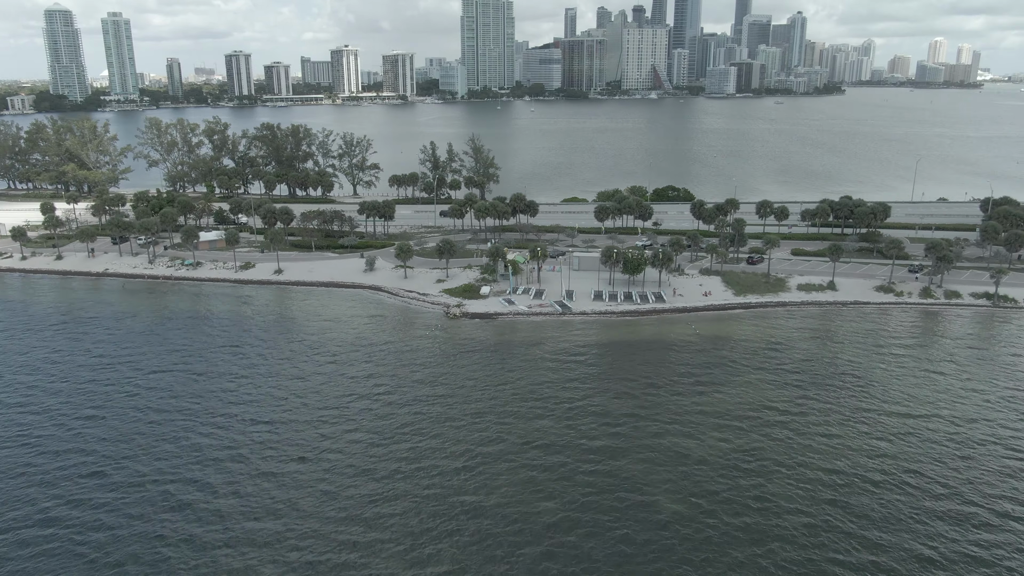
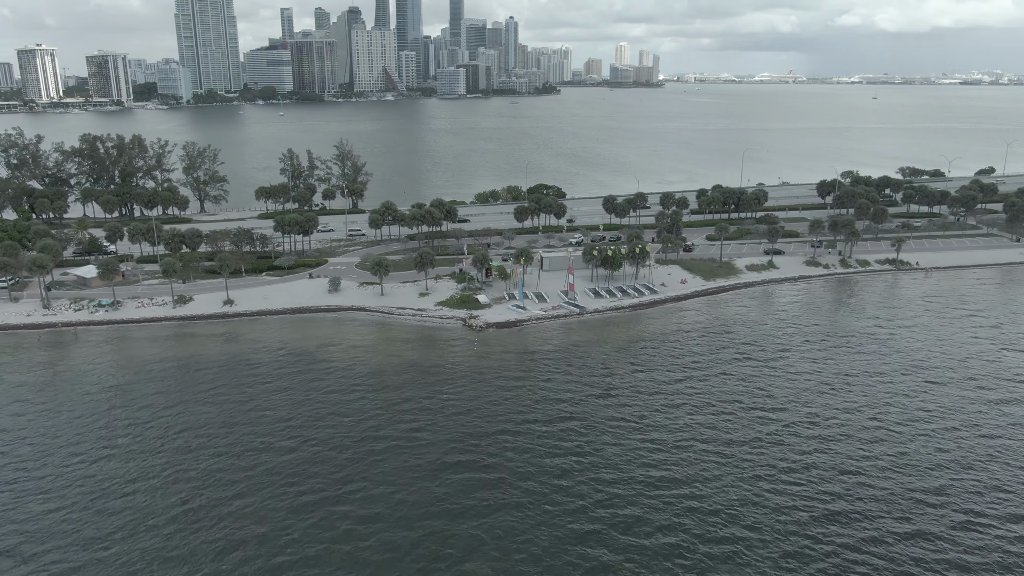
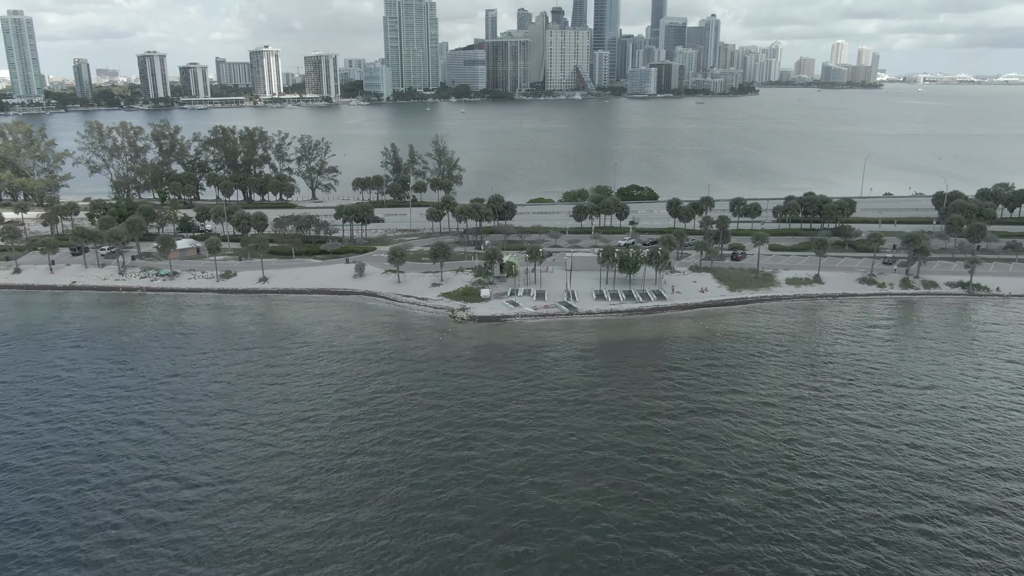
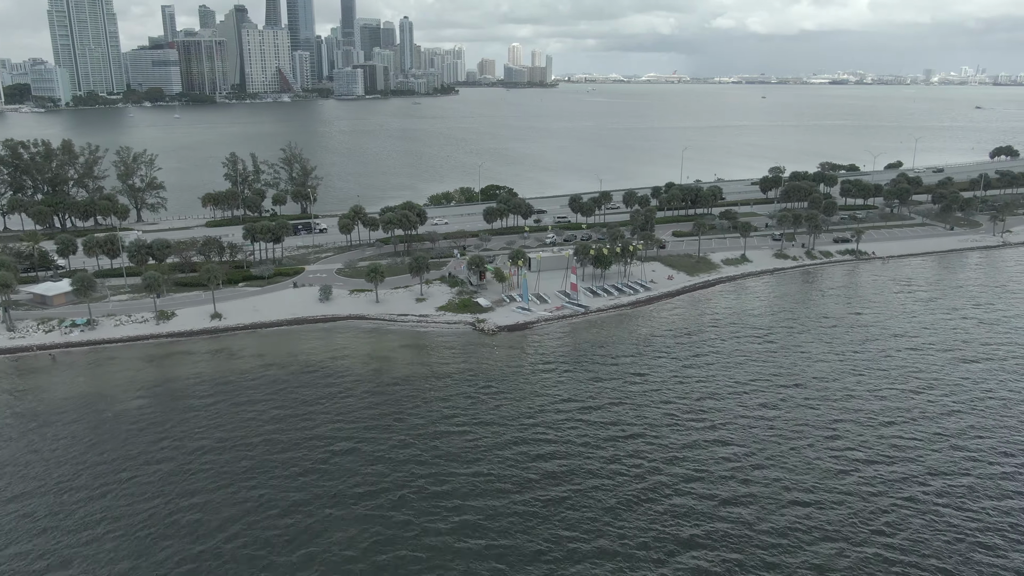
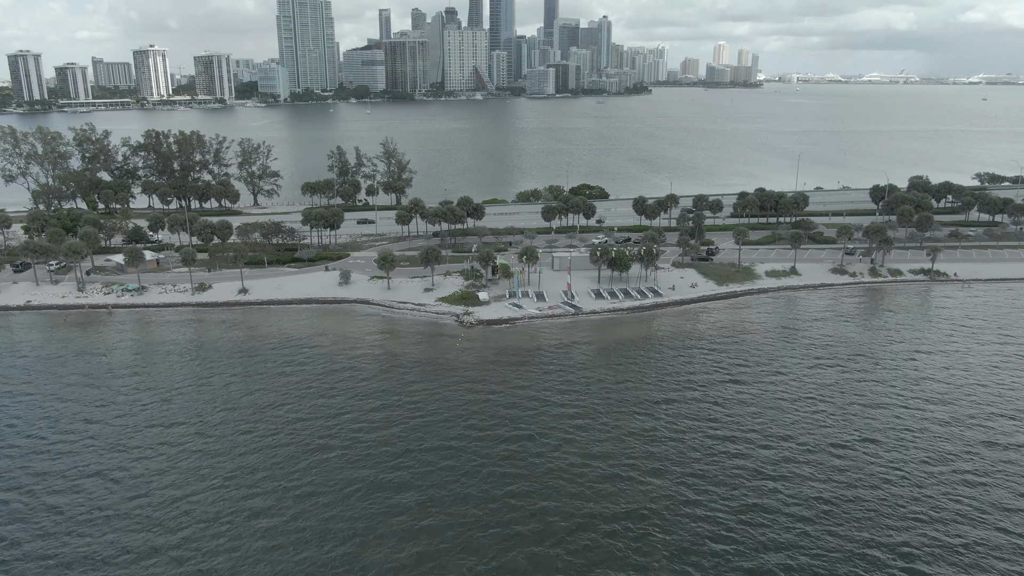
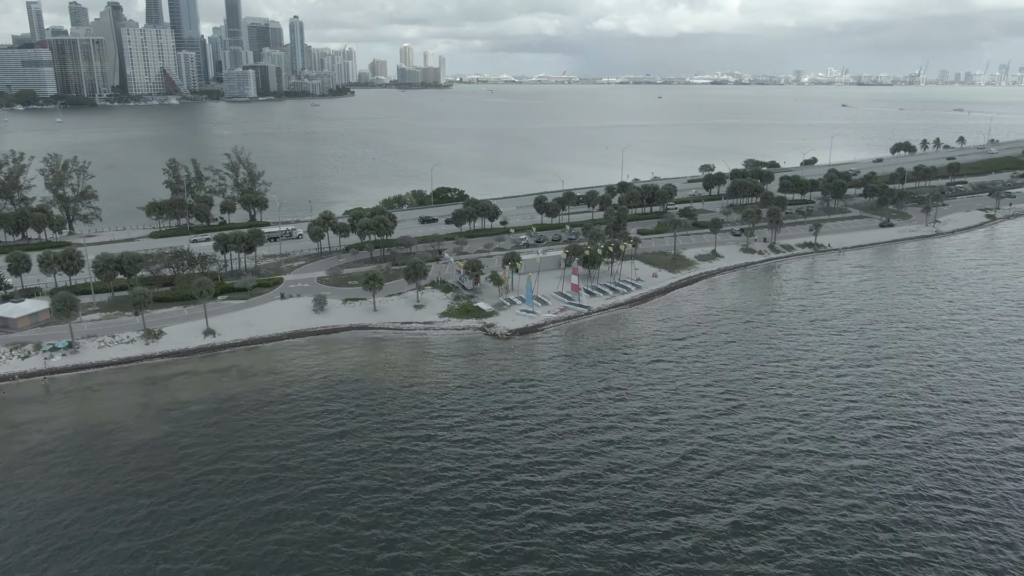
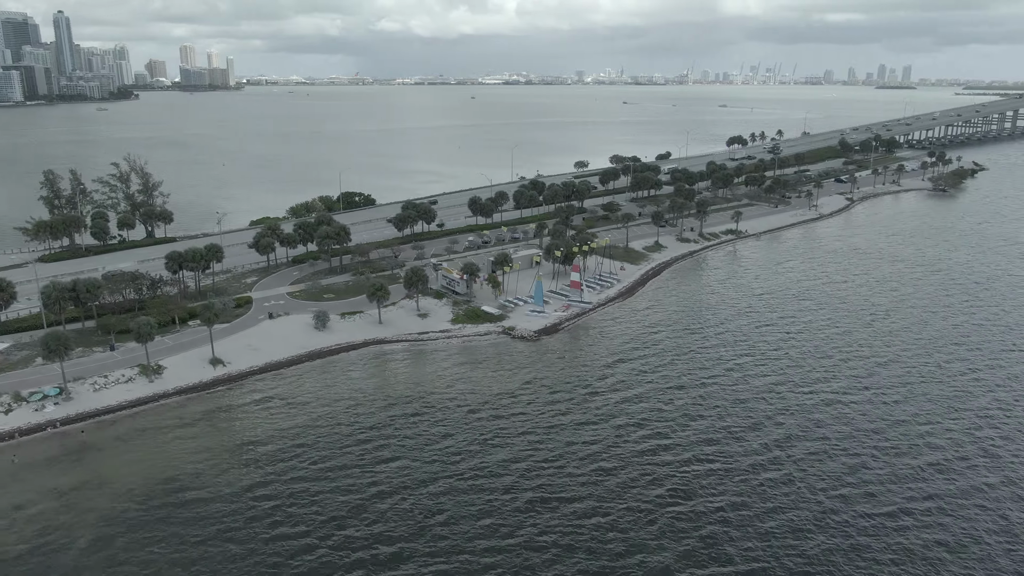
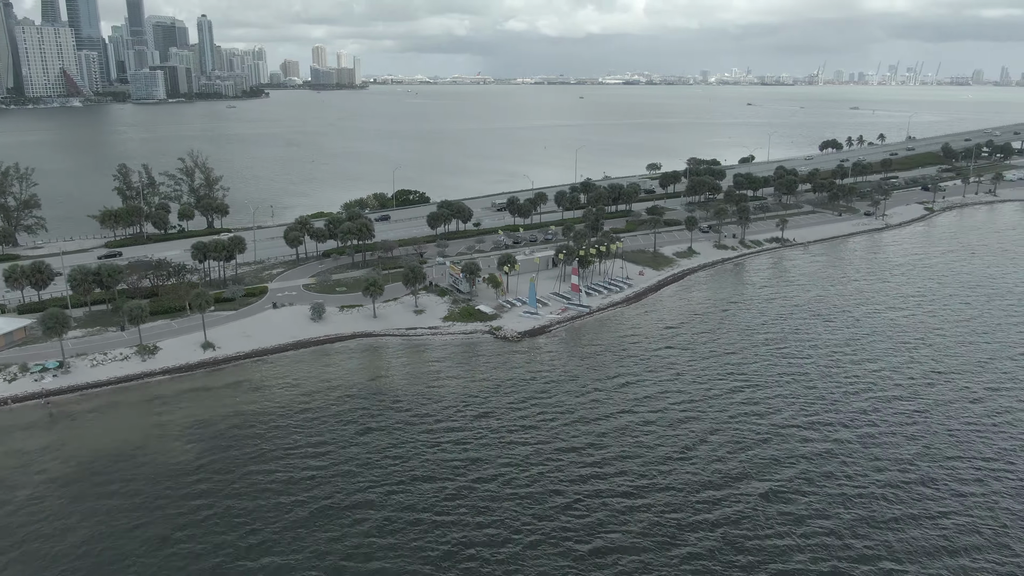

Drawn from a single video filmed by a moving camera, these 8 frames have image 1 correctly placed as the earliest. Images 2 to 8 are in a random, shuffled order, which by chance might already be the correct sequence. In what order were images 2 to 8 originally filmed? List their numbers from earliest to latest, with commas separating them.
3, 5, 2, 4, 6, 8, 7
